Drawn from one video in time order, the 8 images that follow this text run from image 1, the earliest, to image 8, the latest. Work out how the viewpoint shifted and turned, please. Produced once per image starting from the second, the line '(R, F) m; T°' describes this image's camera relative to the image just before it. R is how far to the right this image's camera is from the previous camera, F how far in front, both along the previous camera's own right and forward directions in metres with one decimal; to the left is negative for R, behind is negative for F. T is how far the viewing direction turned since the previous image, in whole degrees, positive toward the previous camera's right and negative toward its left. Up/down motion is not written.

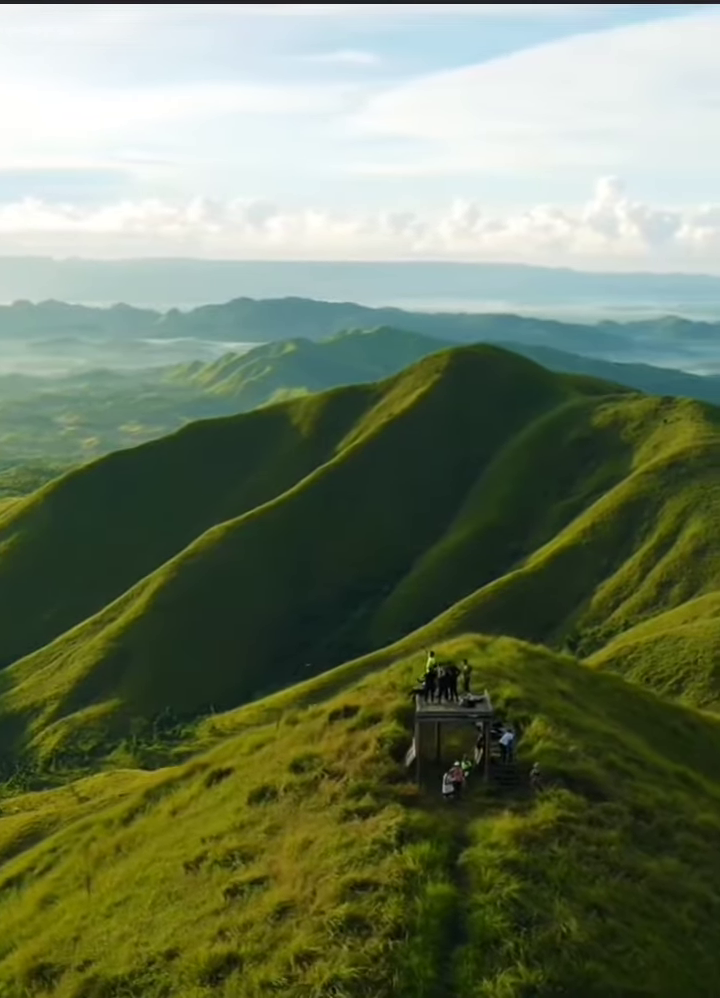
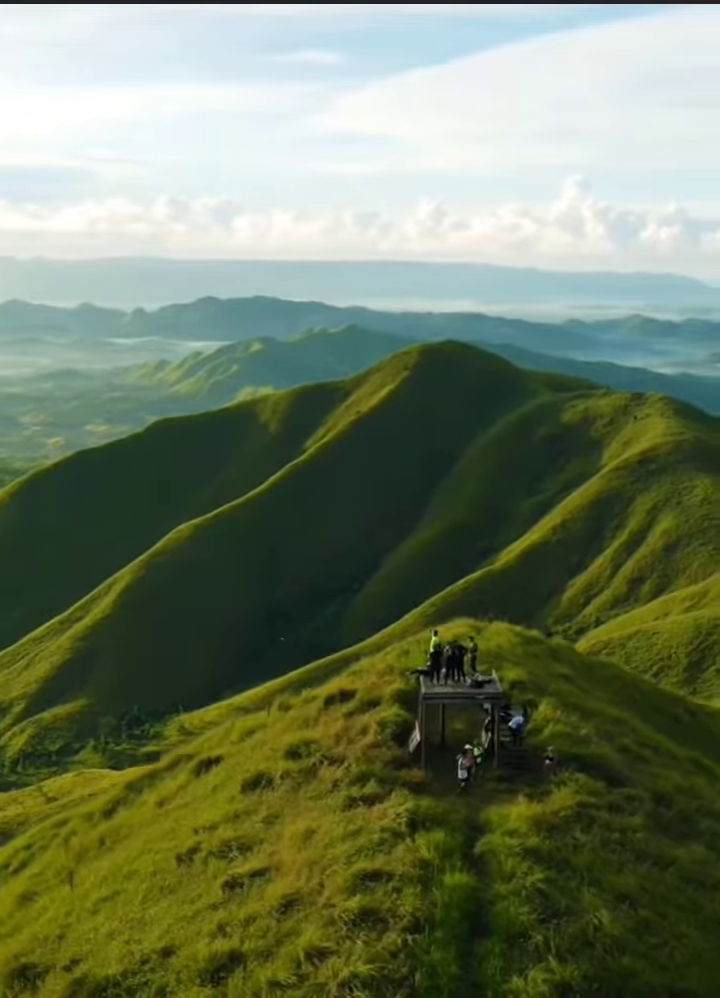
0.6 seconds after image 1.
(-0.6, +1.9) m; +1°
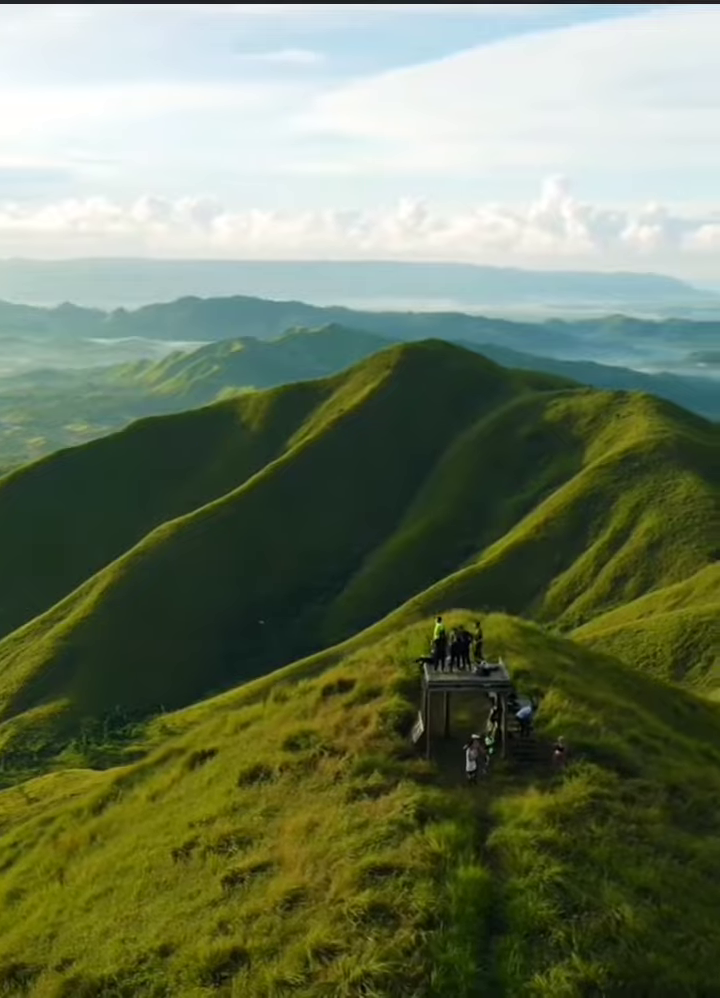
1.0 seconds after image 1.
(-0.4, +1.1) m; +1°
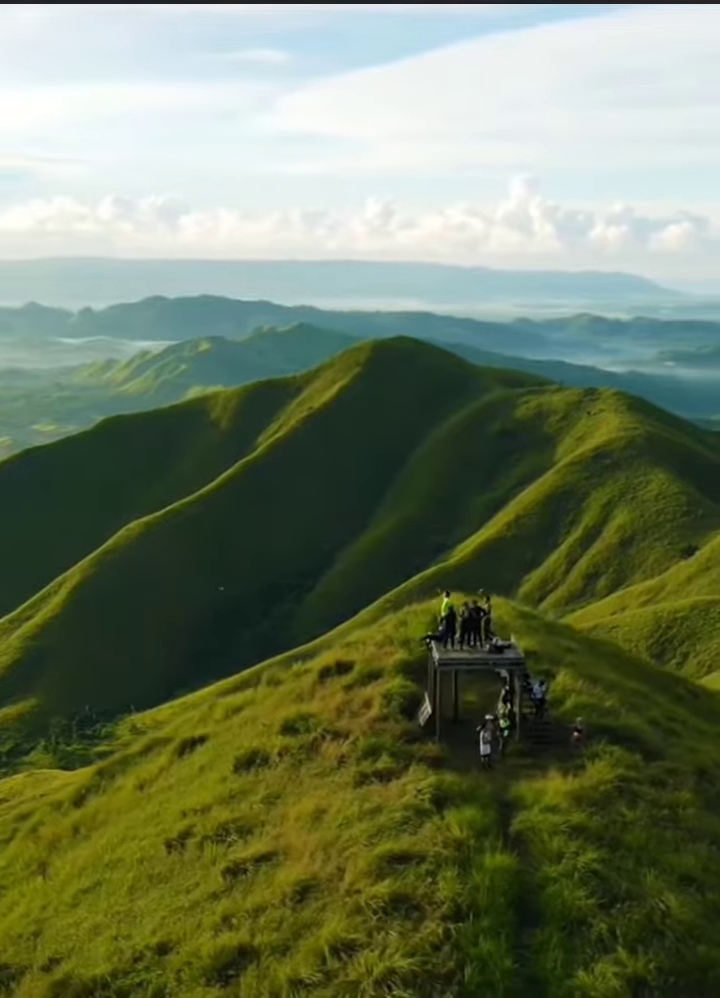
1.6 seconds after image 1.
(-0.6, +1.9) m; +1°
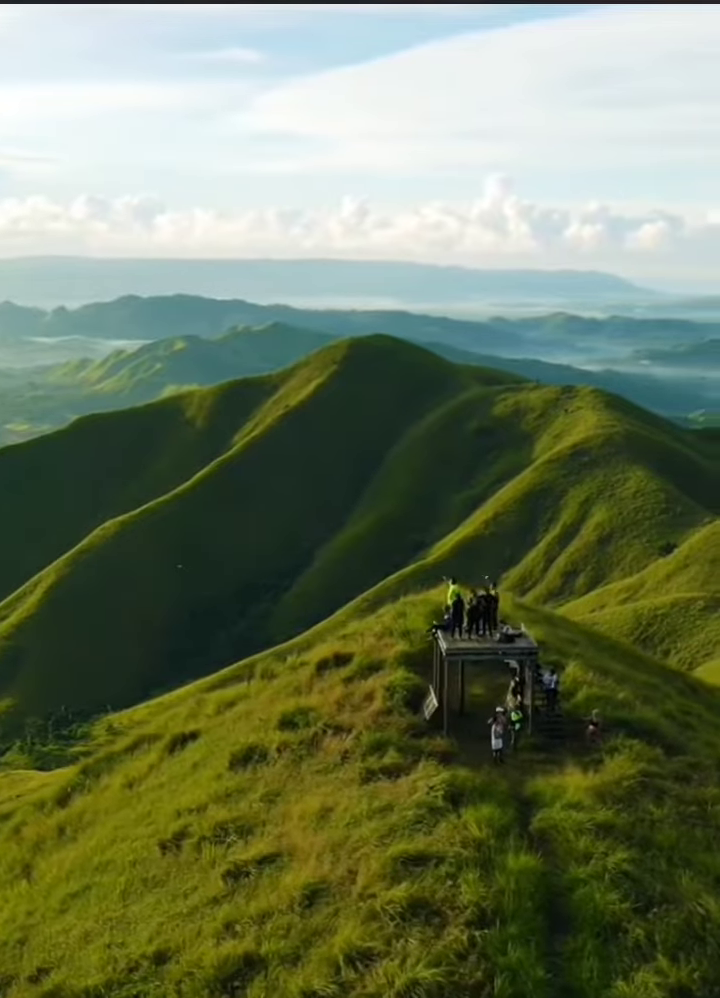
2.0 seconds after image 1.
(-0.4, +1.4) m; +1°
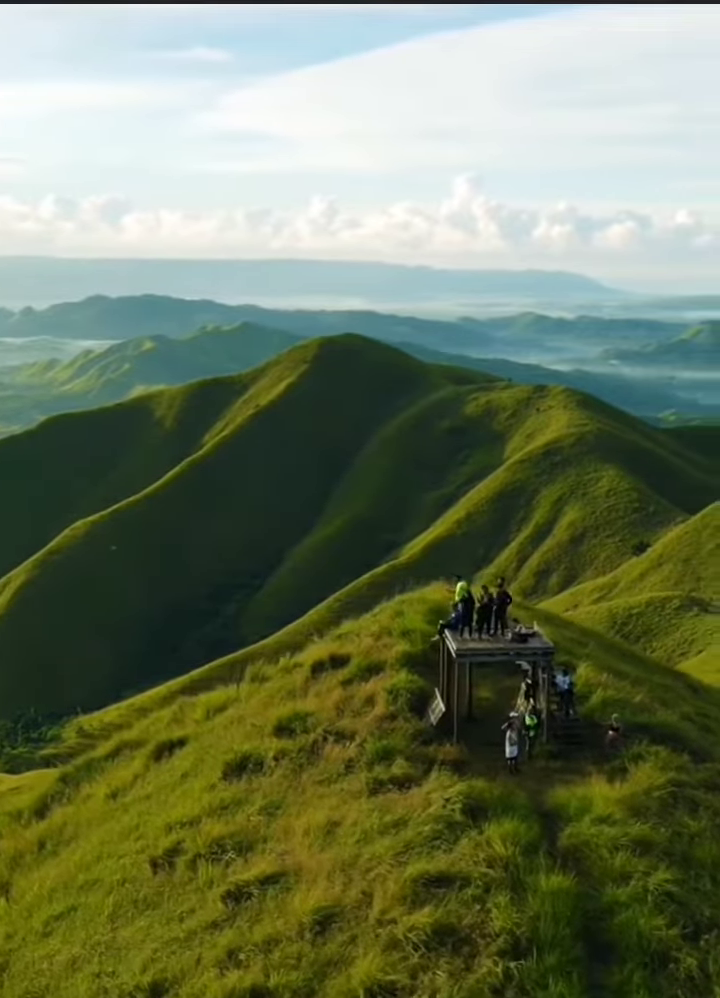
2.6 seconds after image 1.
(-0.5, +1.7) m; +1°
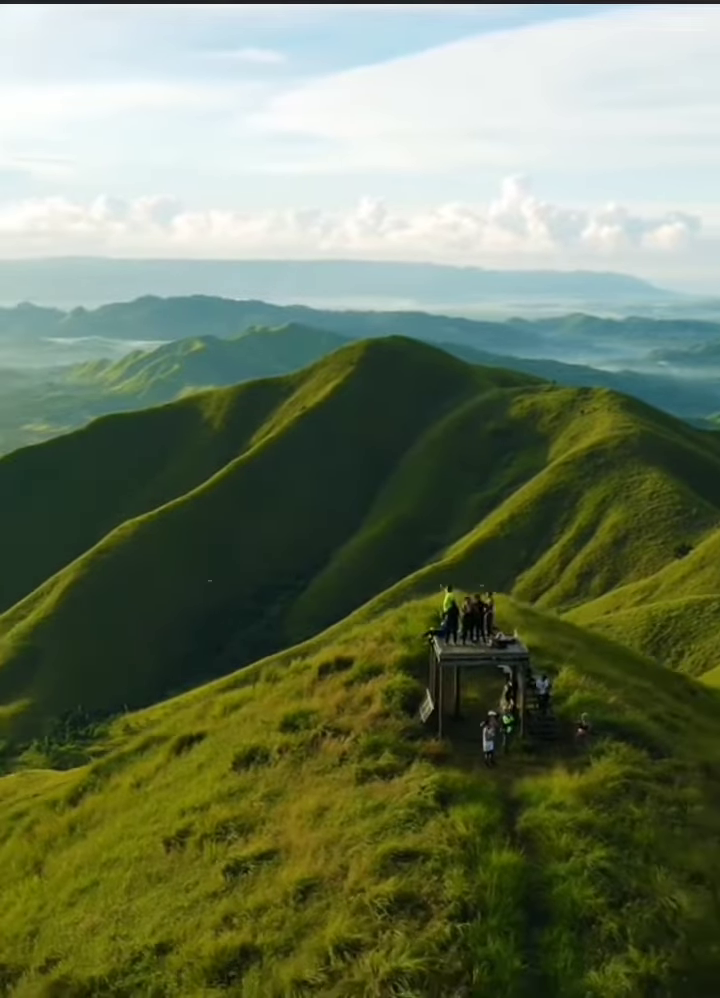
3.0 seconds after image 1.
(+0.8, -2.7) m; -2°
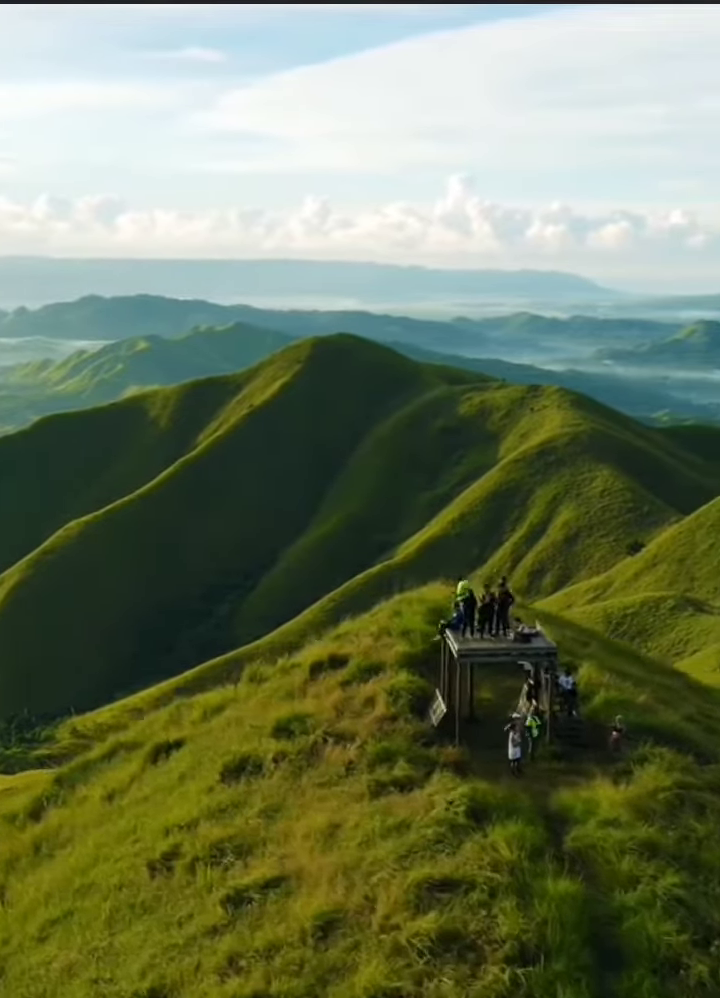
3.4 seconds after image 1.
(-0.8, +3.1) m; +2°
